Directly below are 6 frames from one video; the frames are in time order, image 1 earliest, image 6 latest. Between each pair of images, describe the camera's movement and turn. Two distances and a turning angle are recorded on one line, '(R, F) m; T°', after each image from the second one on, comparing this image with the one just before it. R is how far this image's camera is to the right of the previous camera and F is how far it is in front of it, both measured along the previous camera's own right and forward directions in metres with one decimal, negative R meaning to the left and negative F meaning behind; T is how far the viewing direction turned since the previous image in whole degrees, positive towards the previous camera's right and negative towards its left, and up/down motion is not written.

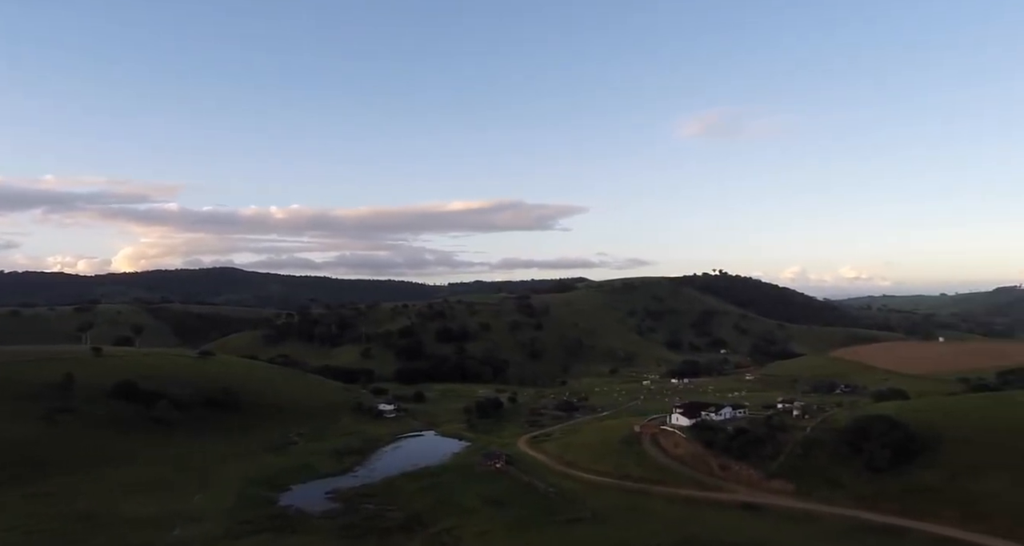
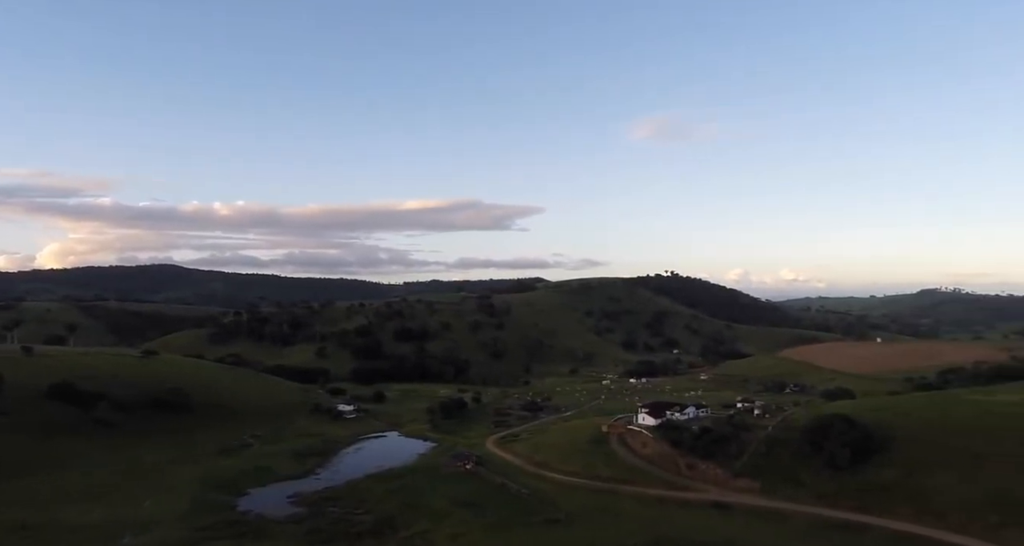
(-1.2, +0.3) m; +4°
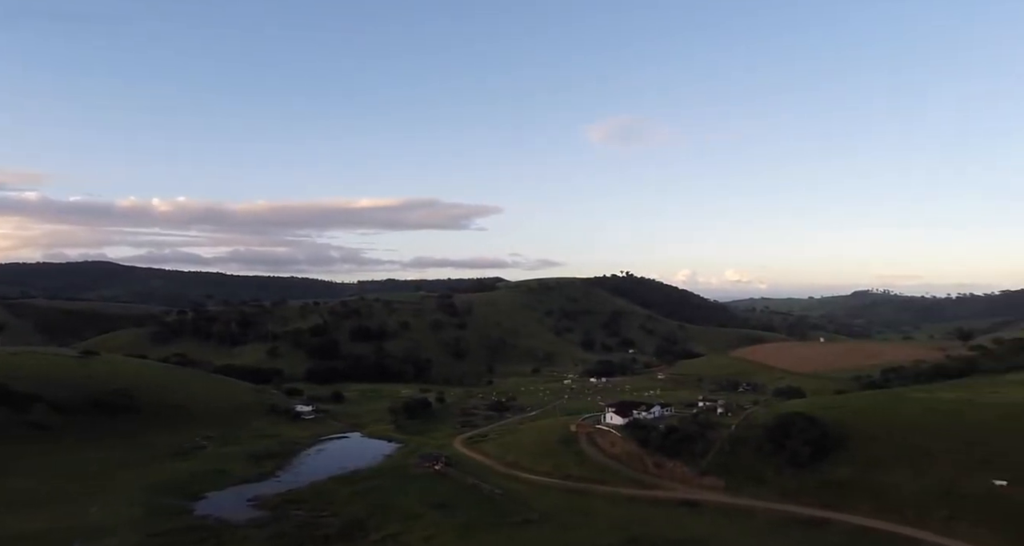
(-1.5, +0.3) m; +4°
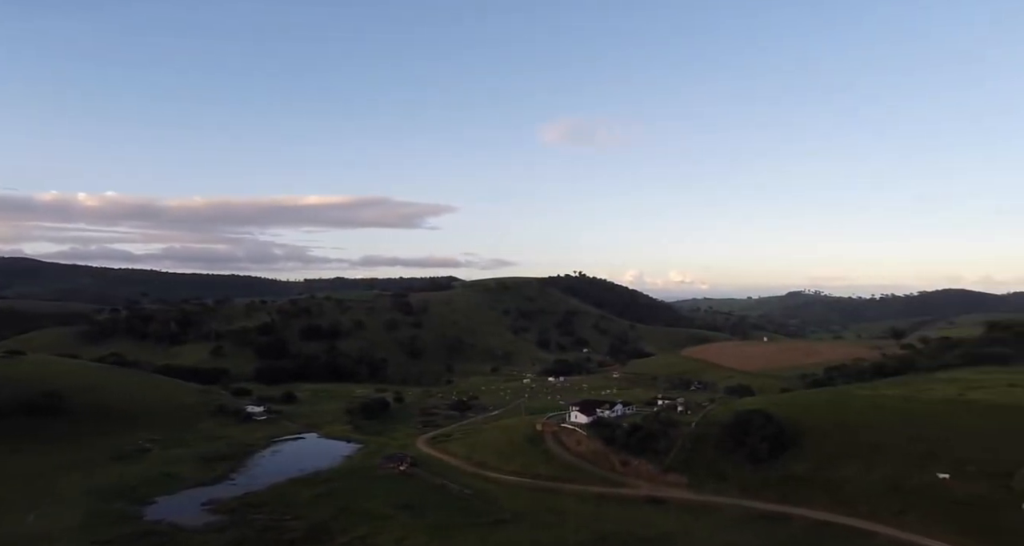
(-1.8, +0.2) m; +4°
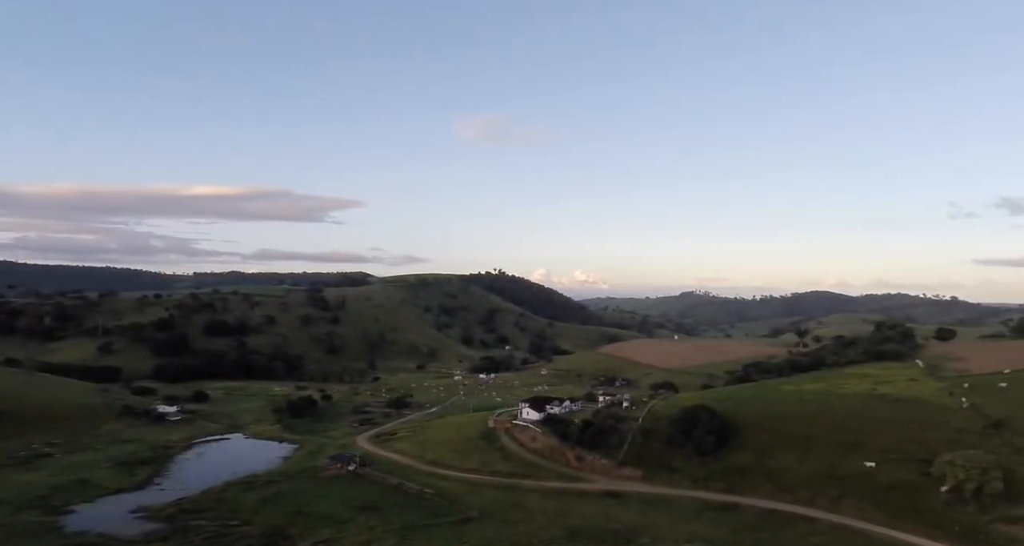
(-4.9, +0.9) m; +8°
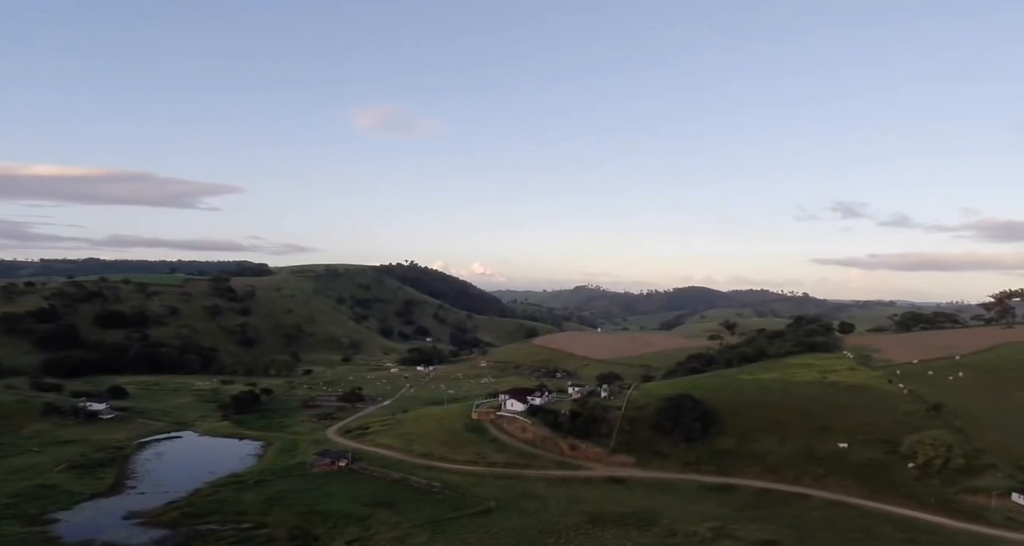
(-9.7, +0.6) m; +9°
